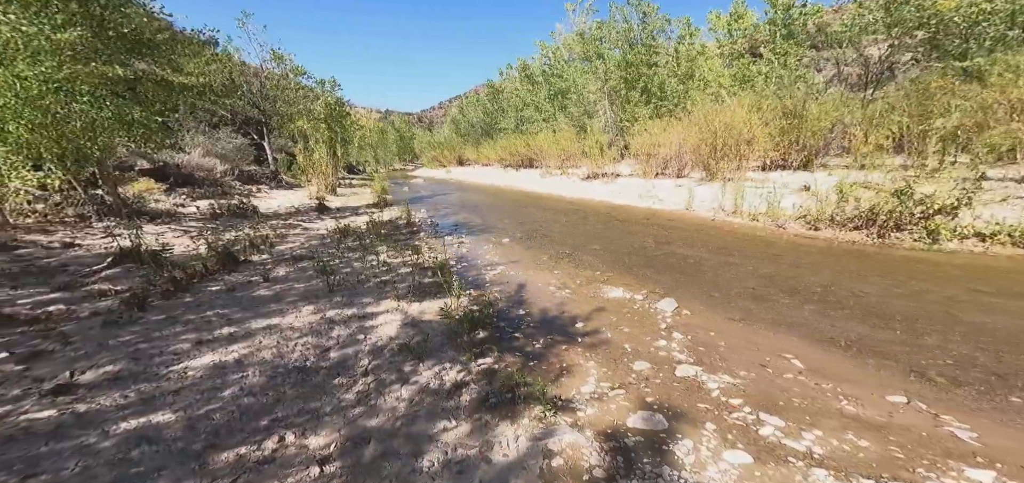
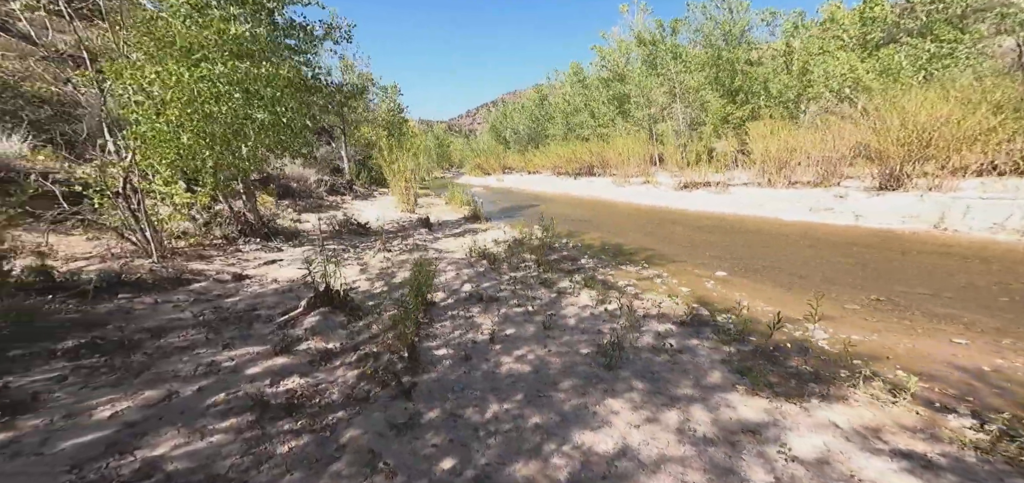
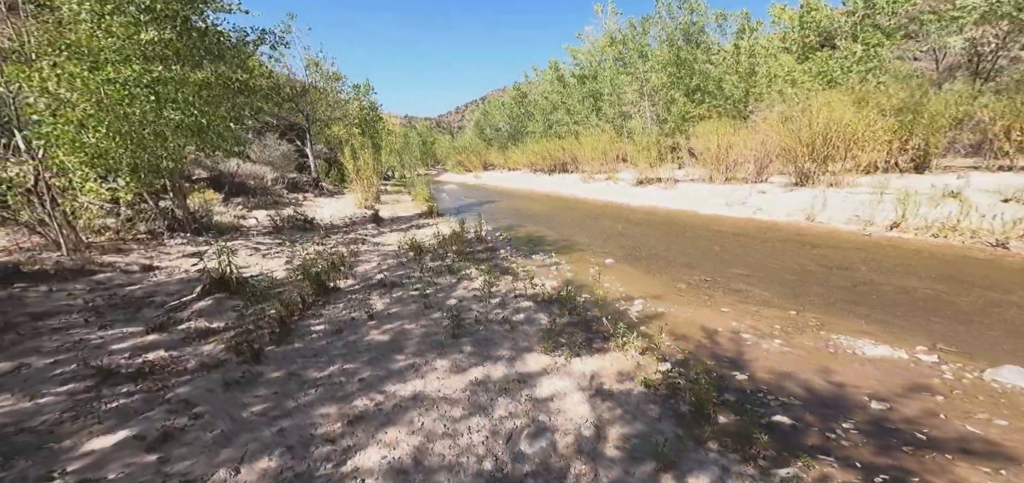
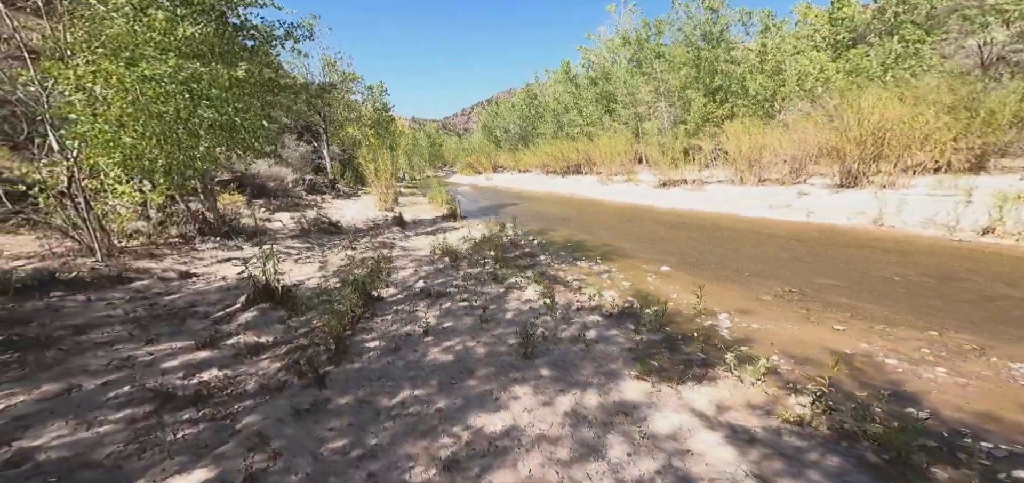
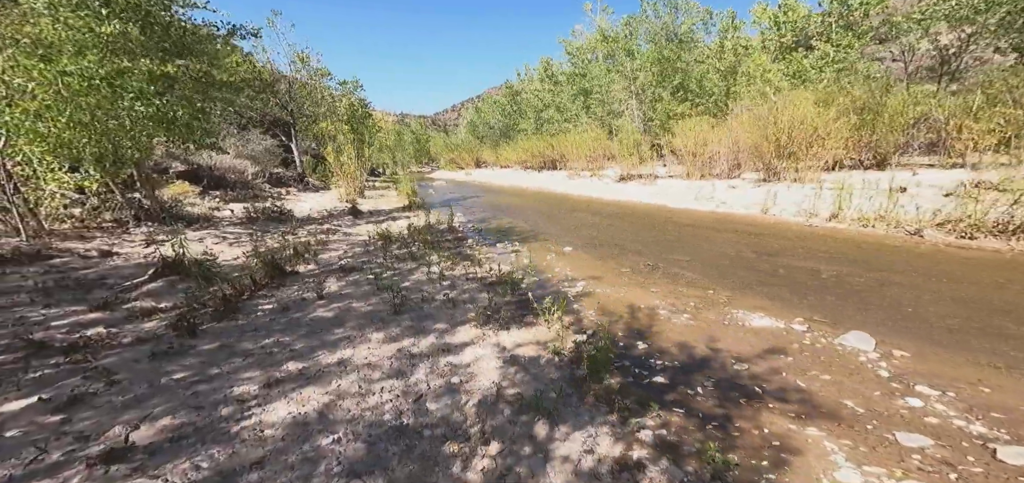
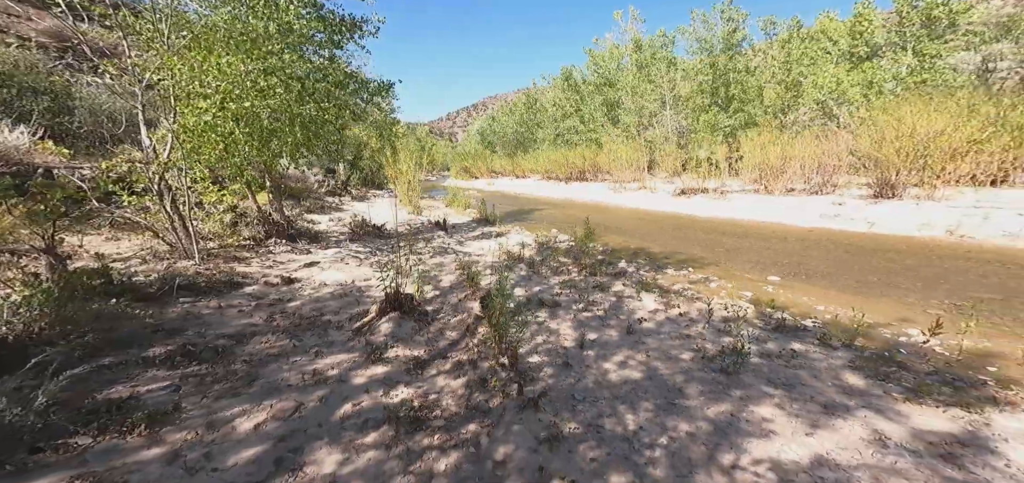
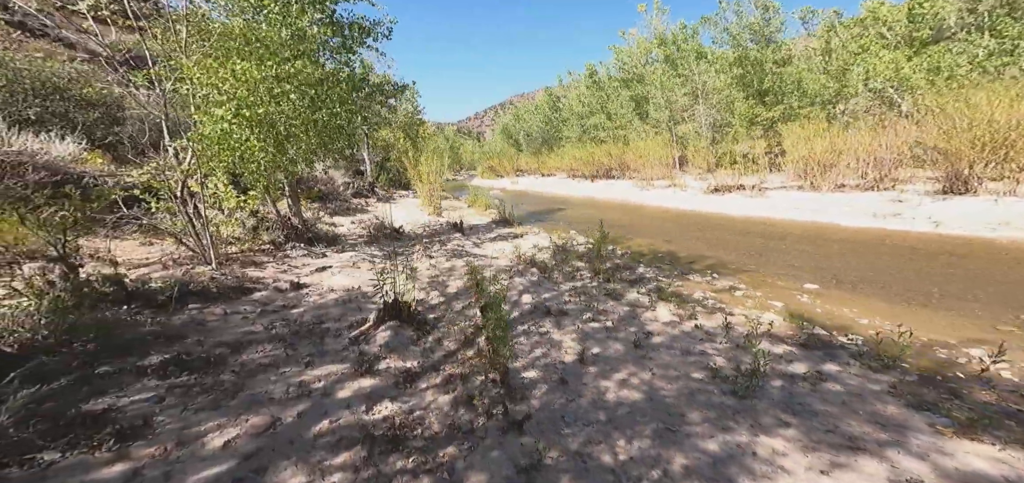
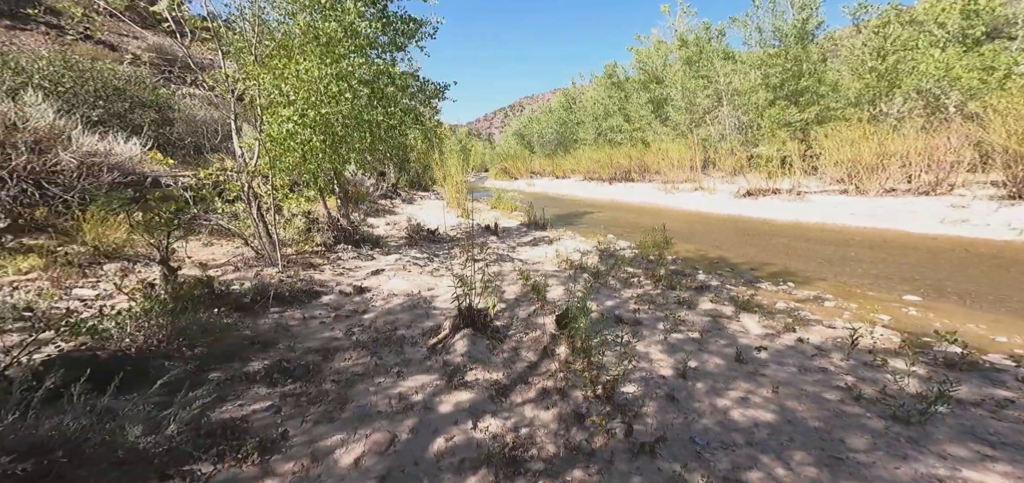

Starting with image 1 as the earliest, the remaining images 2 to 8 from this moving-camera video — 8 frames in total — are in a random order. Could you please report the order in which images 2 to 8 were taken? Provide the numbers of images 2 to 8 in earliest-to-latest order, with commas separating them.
5, 3, 4, 2, 7, 8, 6
